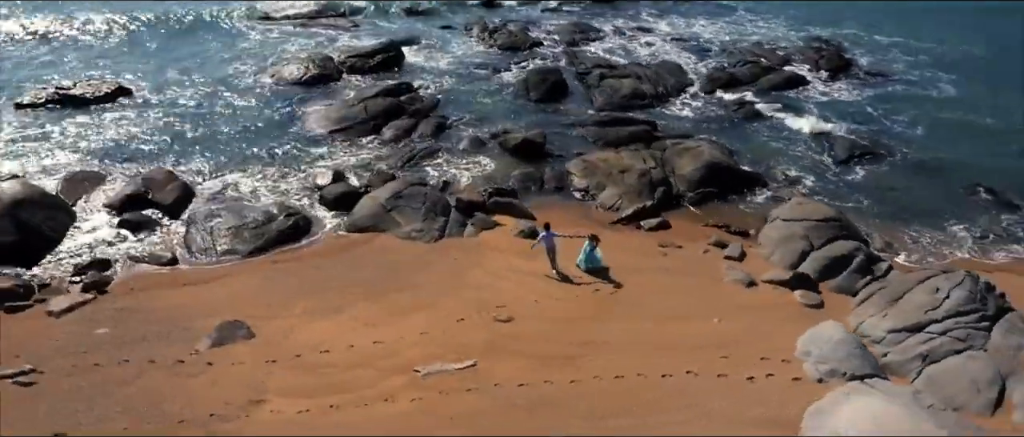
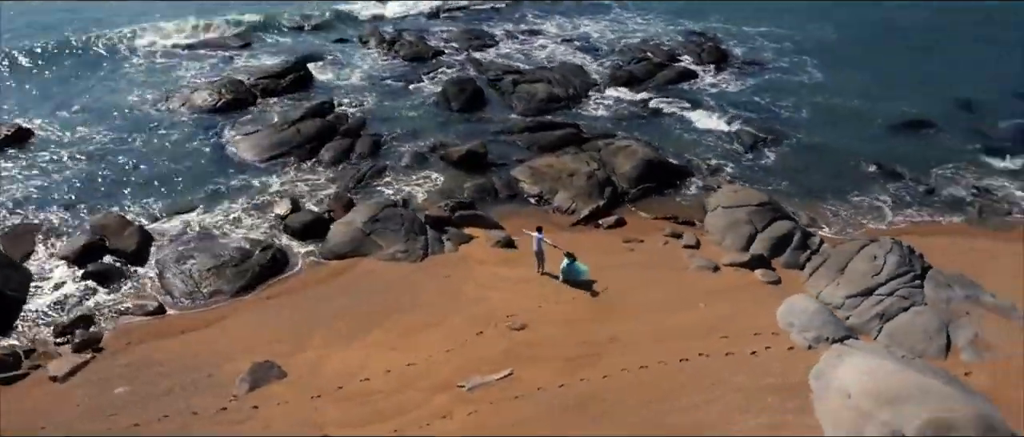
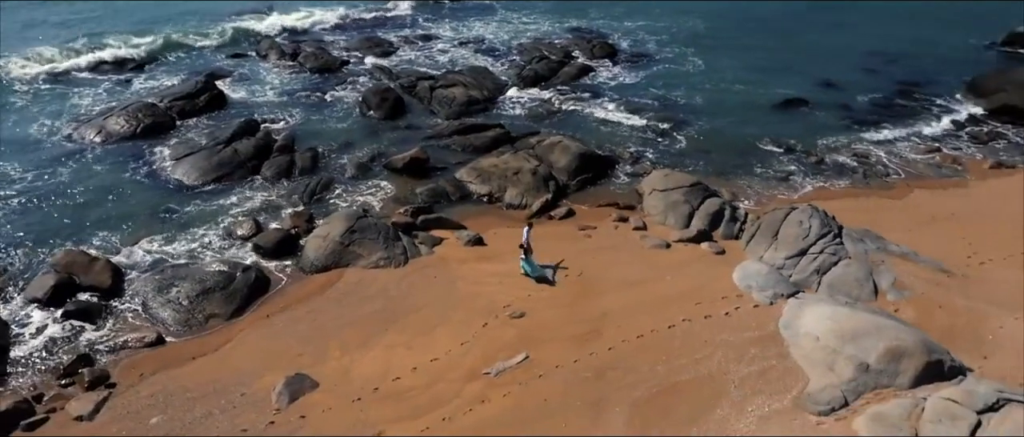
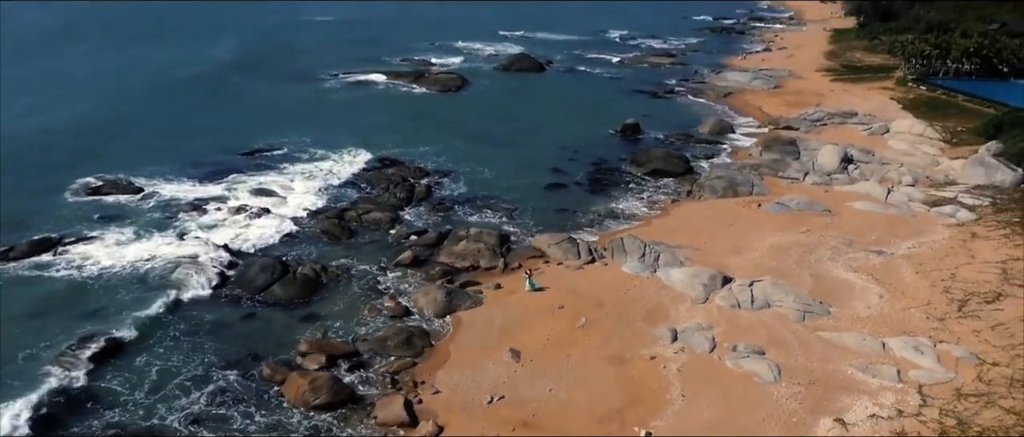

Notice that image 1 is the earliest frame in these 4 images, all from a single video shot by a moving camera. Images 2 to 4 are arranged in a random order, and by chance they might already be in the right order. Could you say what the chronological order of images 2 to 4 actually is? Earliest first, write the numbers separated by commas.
2, 3, 4
